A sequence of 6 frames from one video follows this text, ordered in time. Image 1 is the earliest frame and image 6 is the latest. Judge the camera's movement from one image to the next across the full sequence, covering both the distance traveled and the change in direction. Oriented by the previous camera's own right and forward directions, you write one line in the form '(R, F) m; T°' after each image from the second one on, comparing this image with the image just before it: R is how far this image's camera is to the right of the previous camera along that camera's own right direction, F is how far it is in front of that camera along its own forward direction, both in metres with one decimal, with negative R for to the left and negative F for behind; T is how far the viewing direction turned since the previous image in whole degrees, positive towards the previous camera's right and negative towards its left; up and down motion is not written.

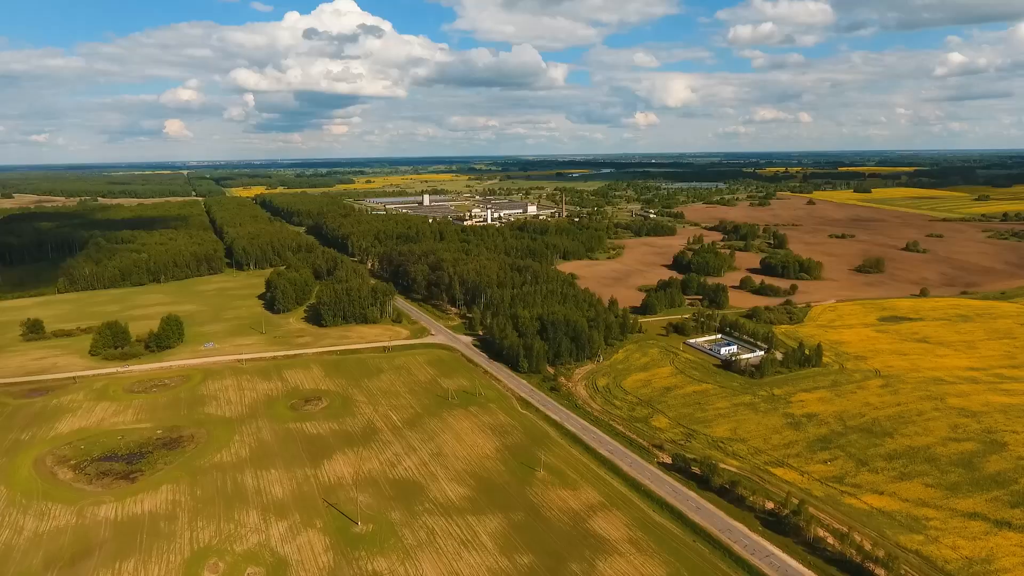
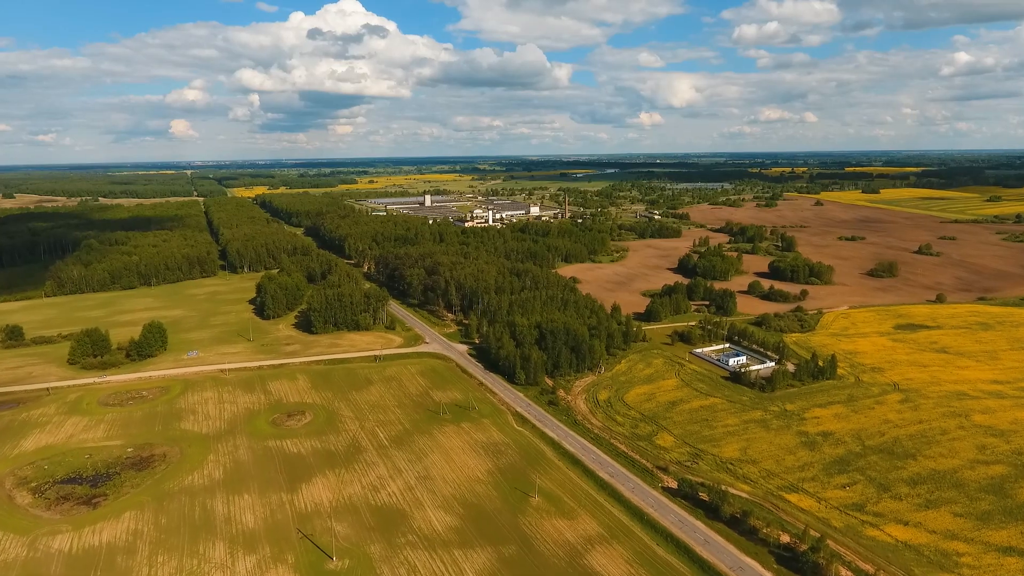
(+0.7, +2.8) m; 0°
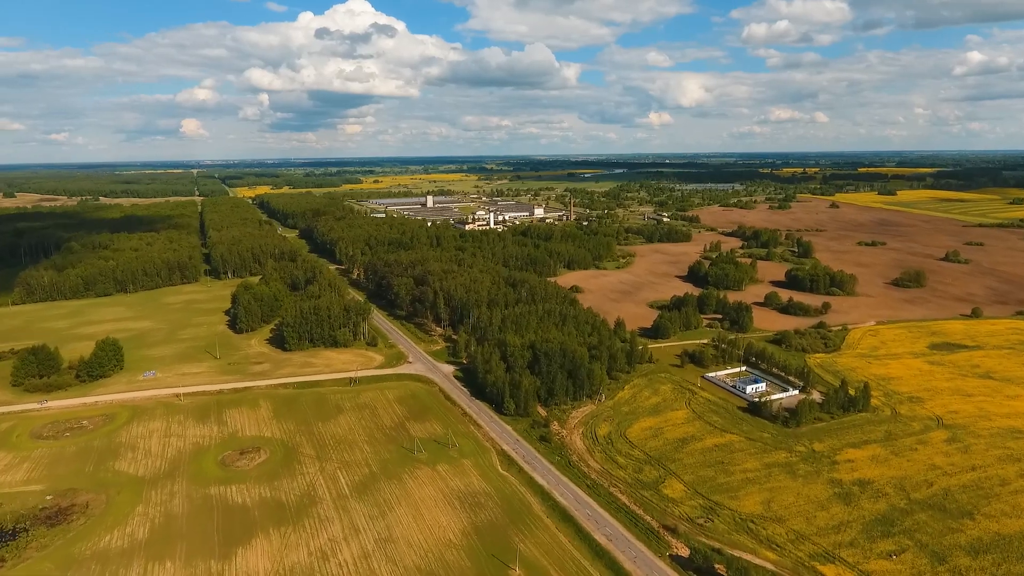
(+1.5, +6.0) m; -1°
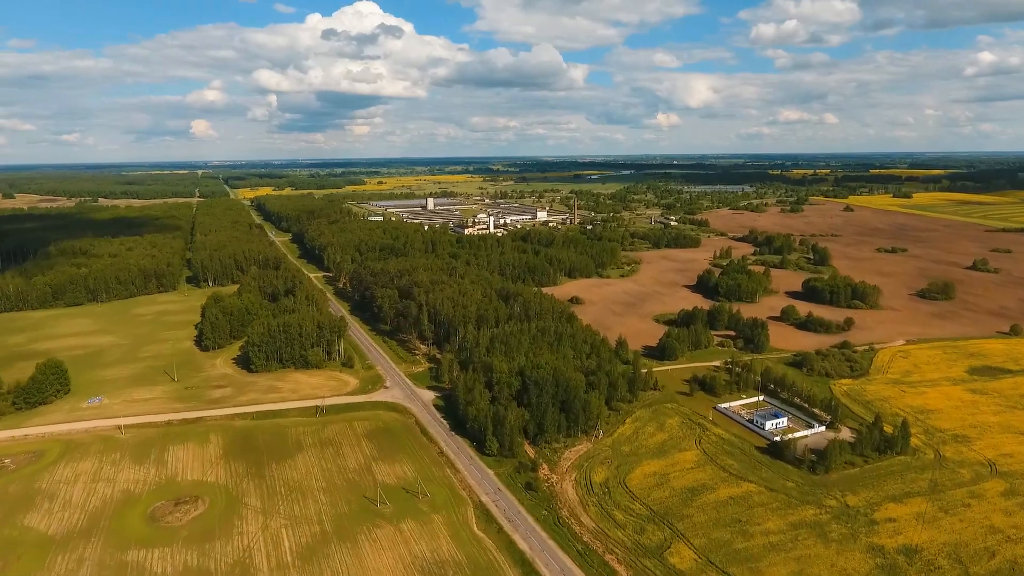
(+1.5, +5.8) m; -1°
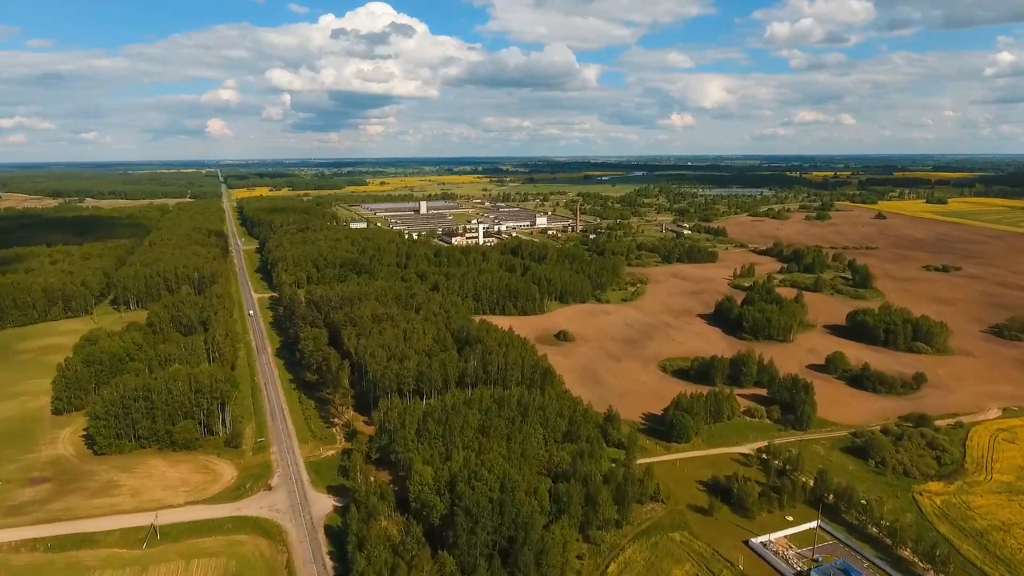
(+4.2, +15.3) m; -1°
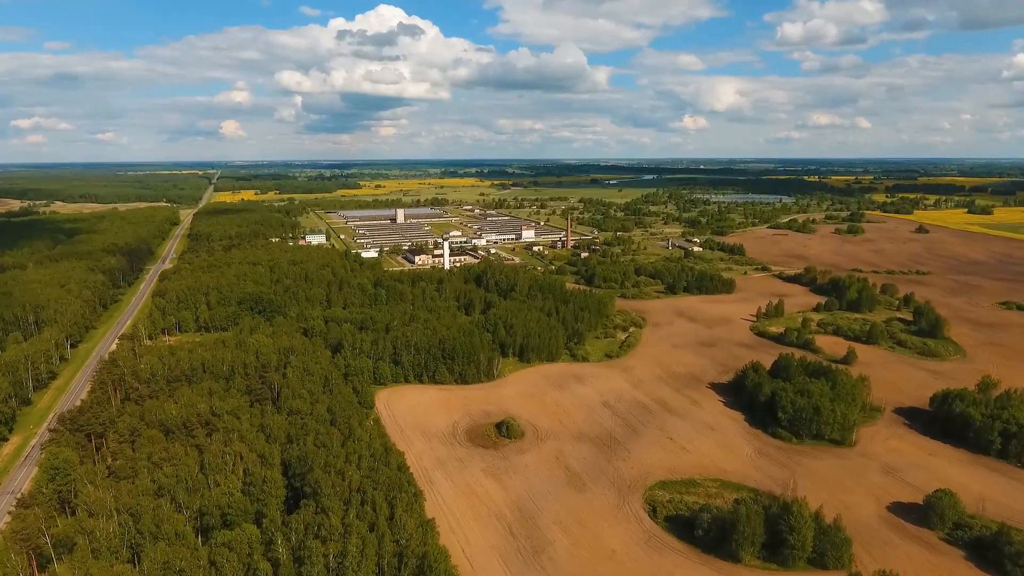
(+6.5, +20.9) m; -1°
